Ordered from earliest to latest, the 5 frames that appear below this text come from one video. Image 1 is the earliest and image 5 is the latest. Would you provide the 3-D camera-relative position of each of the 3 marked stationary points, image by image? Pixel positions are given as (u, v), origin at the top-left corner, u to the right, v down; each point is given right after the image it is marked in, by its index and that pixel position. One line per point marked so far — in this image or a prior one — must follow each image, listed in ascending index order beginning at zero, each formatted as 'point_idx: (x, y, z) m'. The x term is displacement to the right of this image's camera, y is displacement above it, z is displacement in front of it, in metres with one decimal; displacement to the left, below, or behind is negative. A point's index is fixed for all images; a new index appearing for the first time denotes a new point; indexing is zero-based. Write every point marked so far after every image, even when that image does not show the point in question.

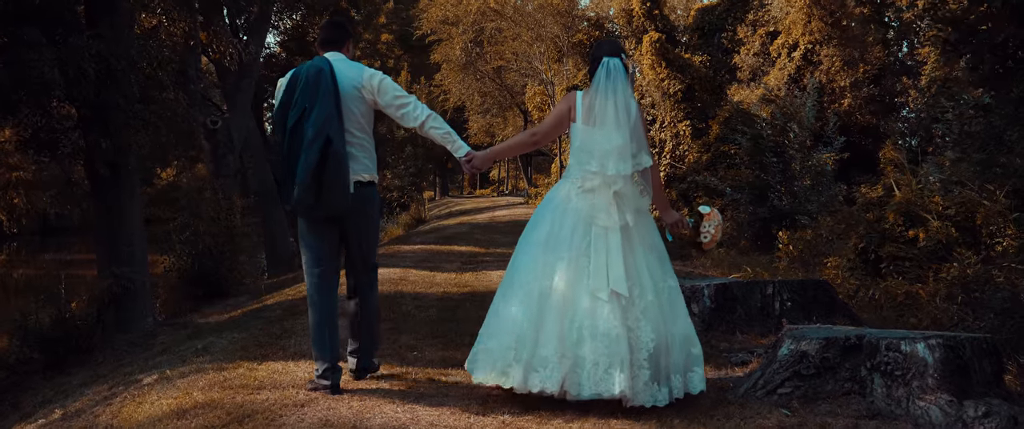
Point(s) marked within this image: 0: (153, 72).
0: (-3.6, +1.4, +7.5) m
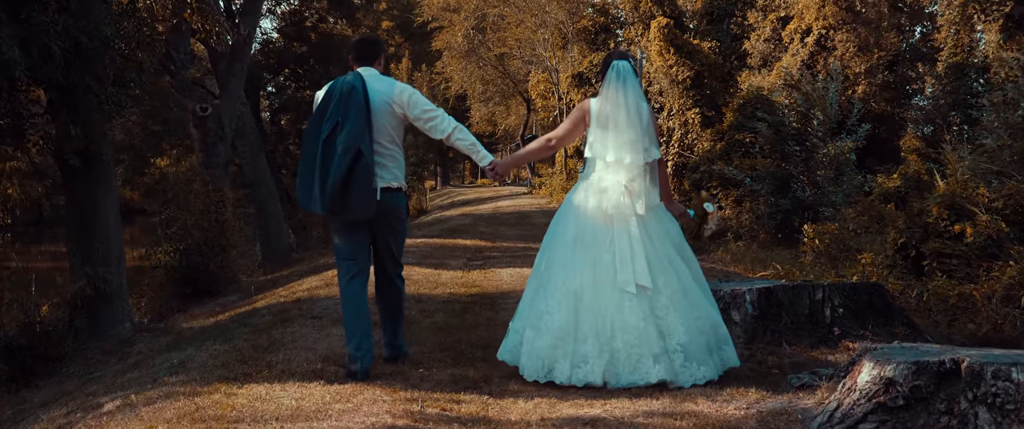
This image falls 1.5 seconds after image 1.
0: (-3.5, +1.5, +6.9) m
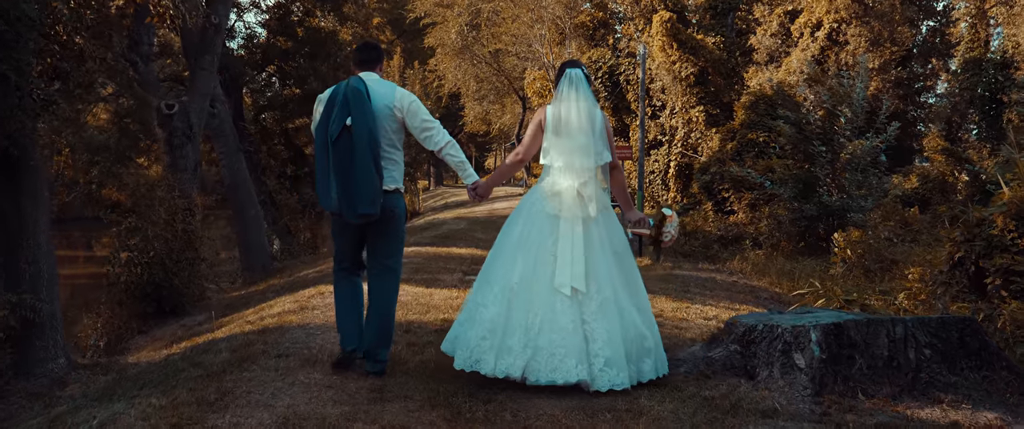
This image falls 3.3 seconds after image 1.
0: (-3.5, +1.4, +5.9) m
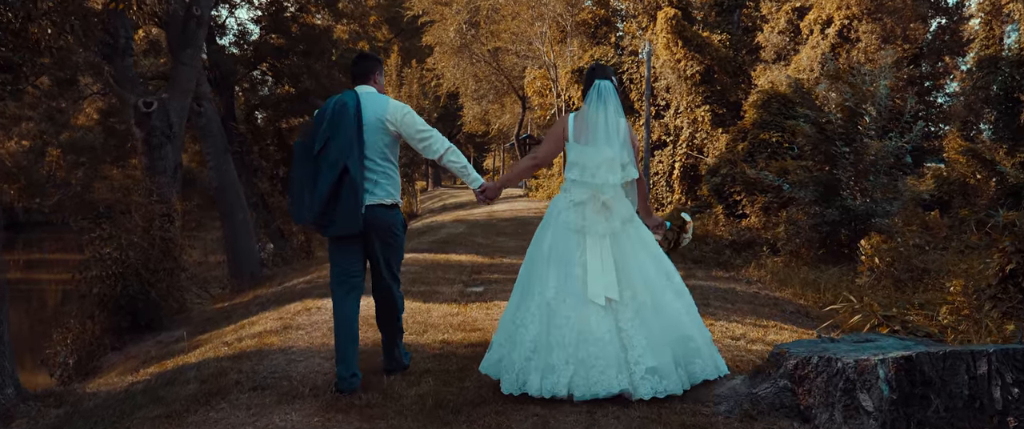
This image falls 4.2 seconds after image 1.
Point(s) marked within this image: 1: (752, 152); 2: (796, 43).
0: (-3.4, +1.3, +5.2) m
1: (+4.0, +1.0, +12.6) m
2: (+6.1, +3.7, +16.2) m
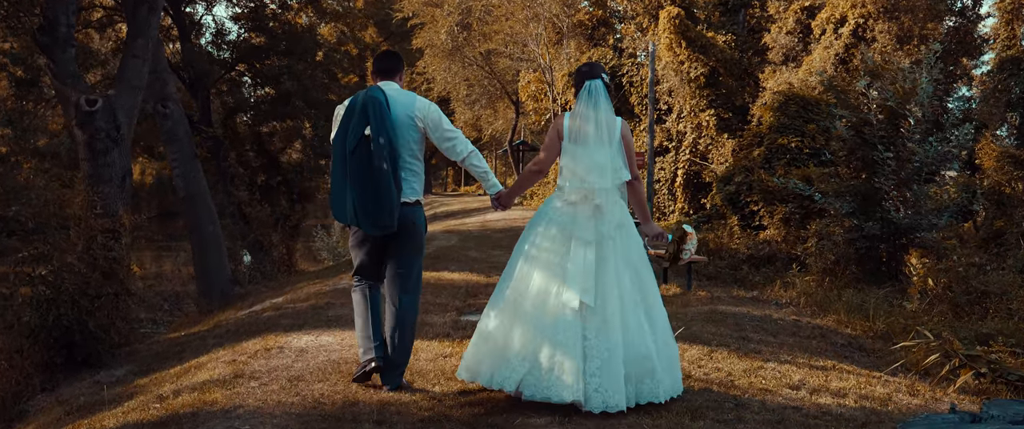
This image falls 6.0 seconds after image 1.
0: (-3.4, +1.2, +4.1) m
1: (+4.0, +0.9, +11.5) m
2: (+6.0, +3.5, +15.2) m
